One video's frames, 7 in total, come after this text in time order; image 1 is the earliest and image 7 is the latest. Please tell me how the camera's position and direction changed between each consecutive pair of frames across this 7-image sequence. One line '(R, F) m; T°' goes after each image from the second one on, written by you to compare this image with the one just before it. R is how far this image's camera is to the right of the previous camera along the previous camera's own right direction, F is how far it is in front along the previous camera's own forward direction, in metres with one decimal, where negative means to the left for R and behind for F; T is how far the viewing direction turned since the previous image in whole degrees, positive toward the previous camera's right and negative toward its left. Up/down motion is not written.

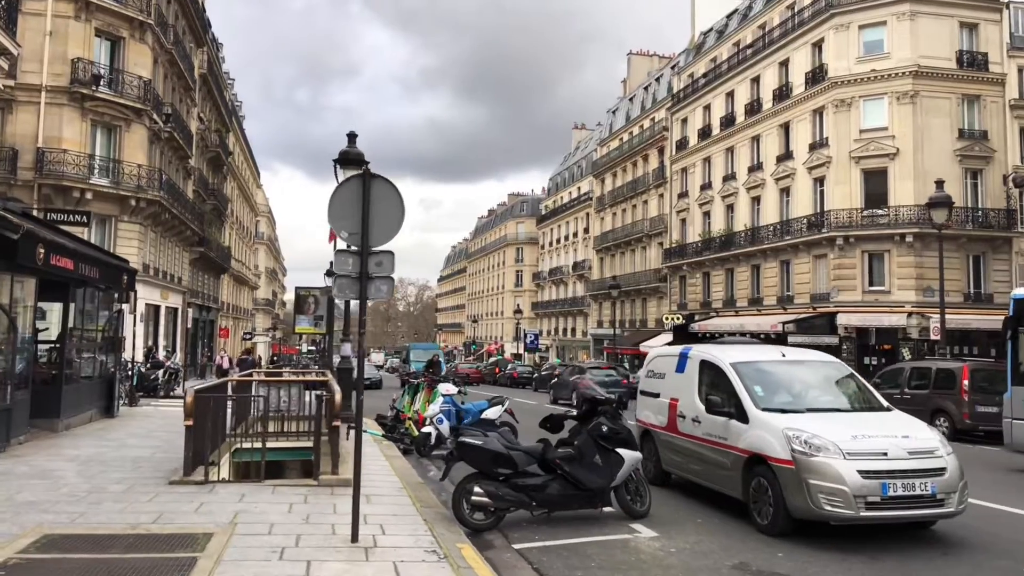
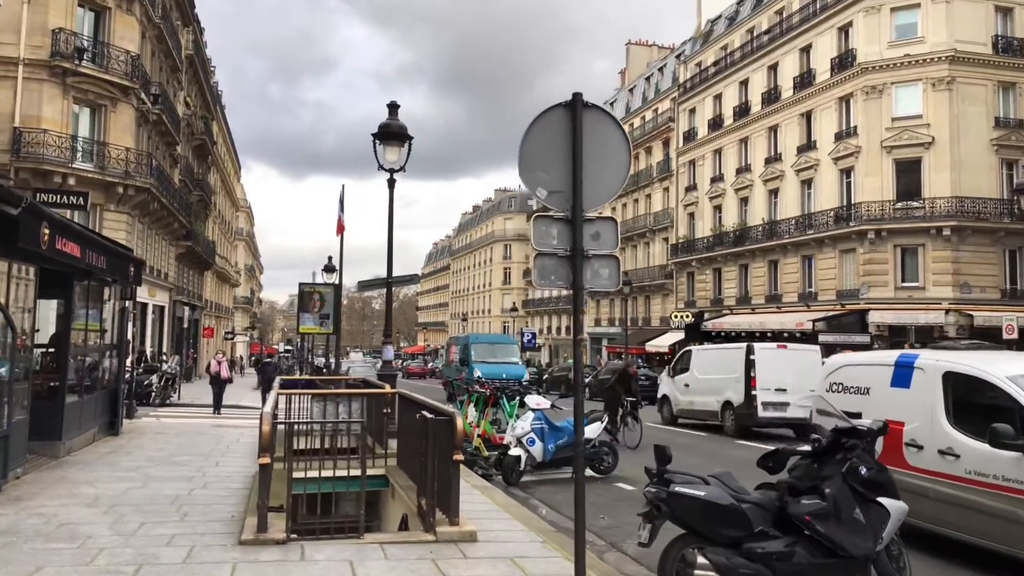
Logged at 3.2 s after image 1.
(-1.7, +2.1) m; +2°
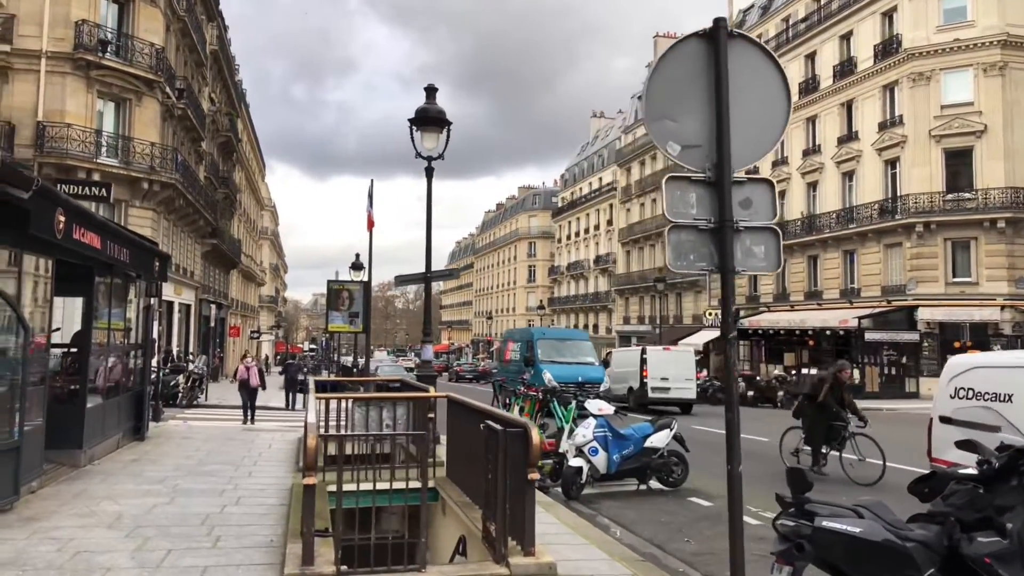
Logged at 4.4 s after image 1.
(-0.4, +0.9) m; -2°
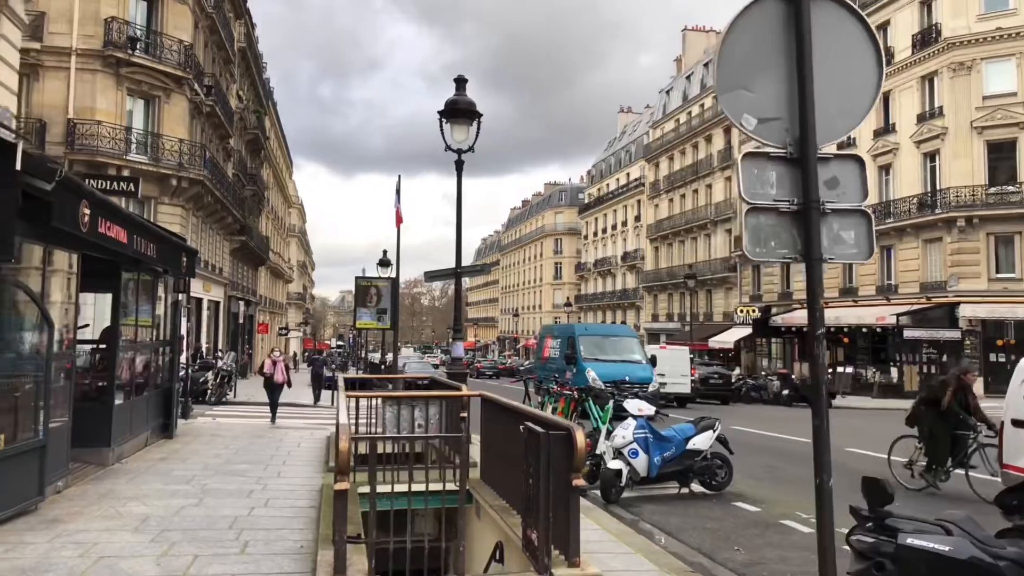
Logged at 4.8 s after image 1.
(-0.1, +0.3) m; -2°
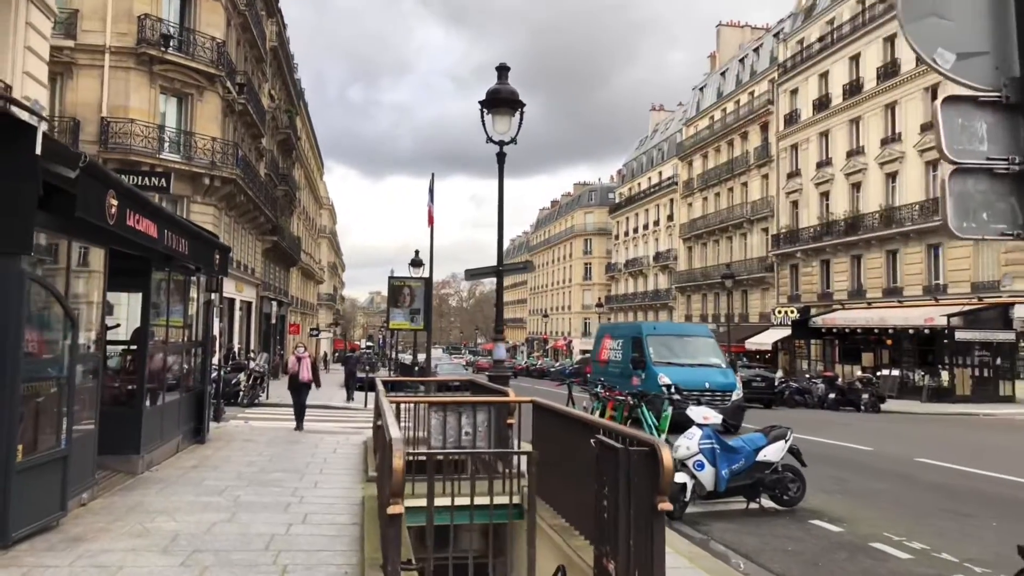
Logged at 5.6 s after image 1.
(-0.3, +0.6) m; -2°
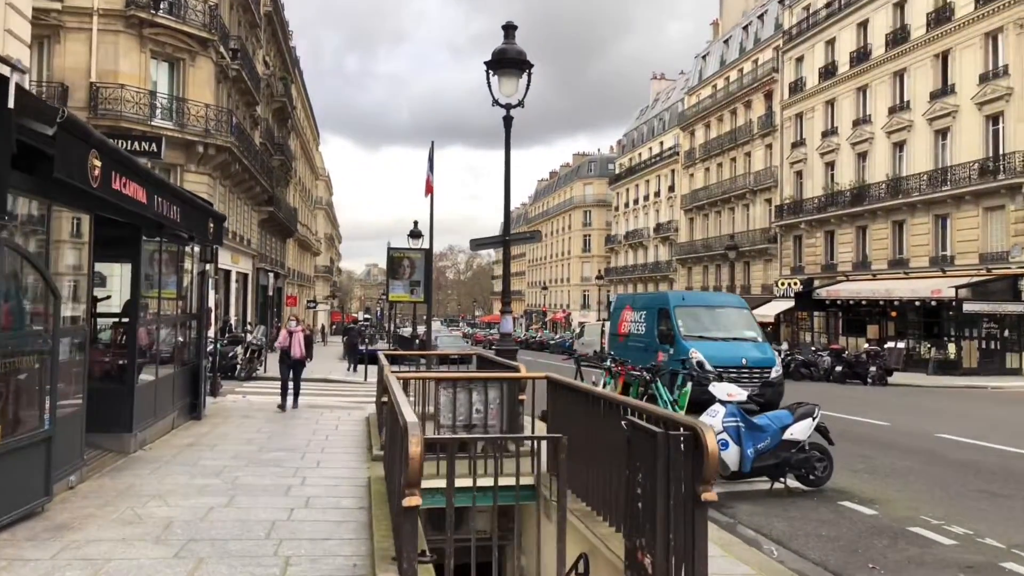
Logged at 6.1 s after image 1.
(-0.2, +0.5) m; 0°
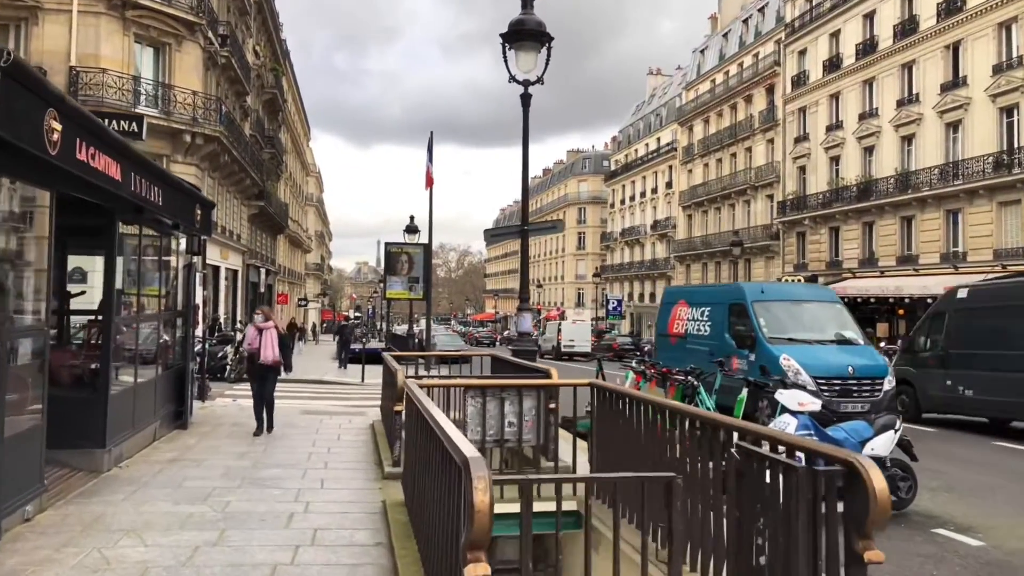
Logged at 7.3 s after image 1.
(-0.4, +1.1) m; +1°
